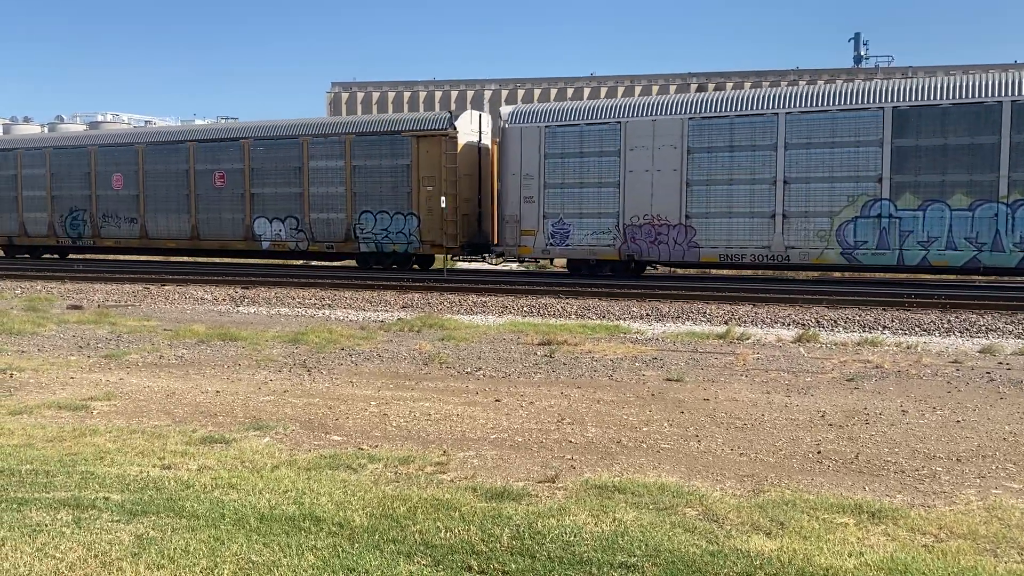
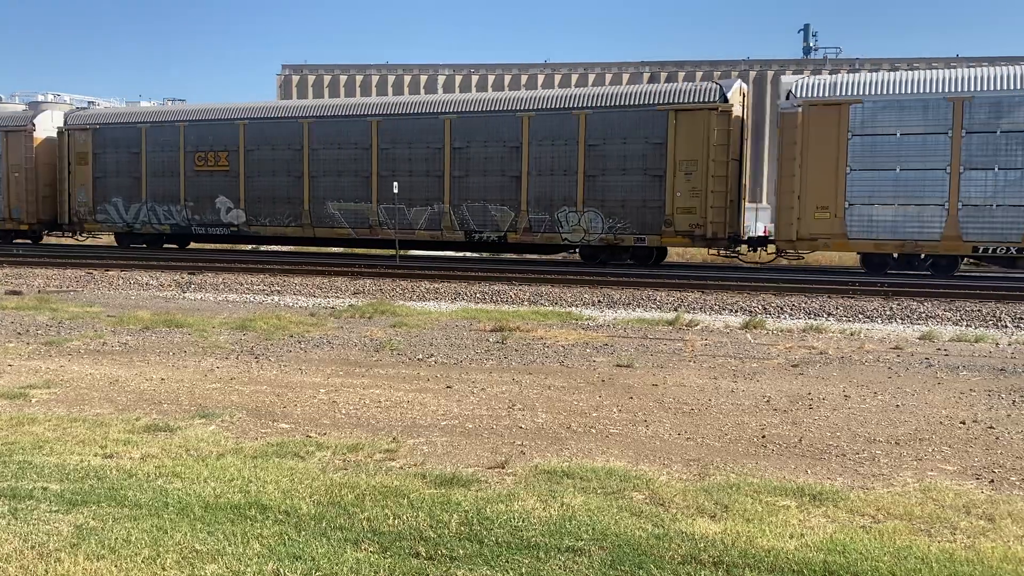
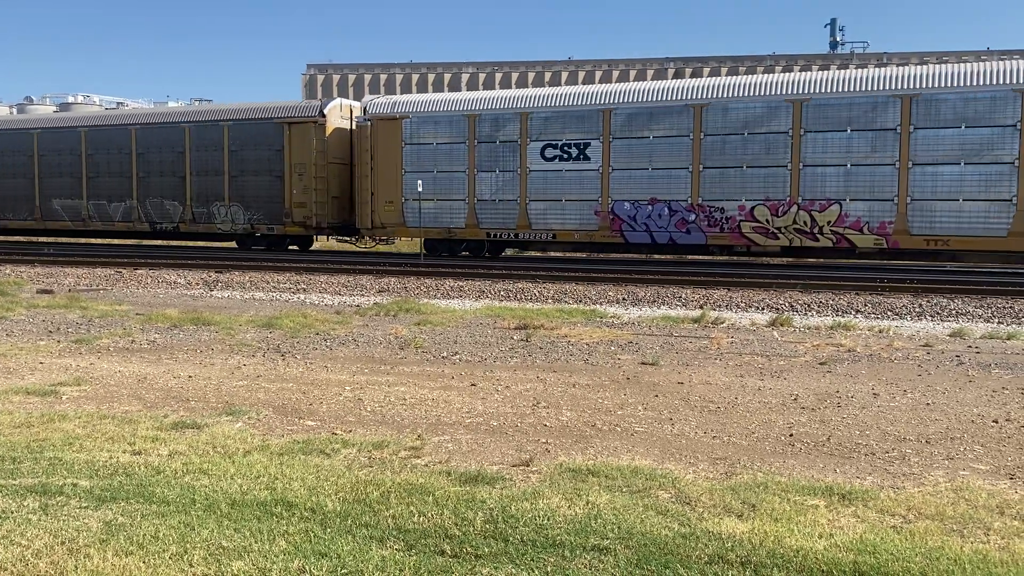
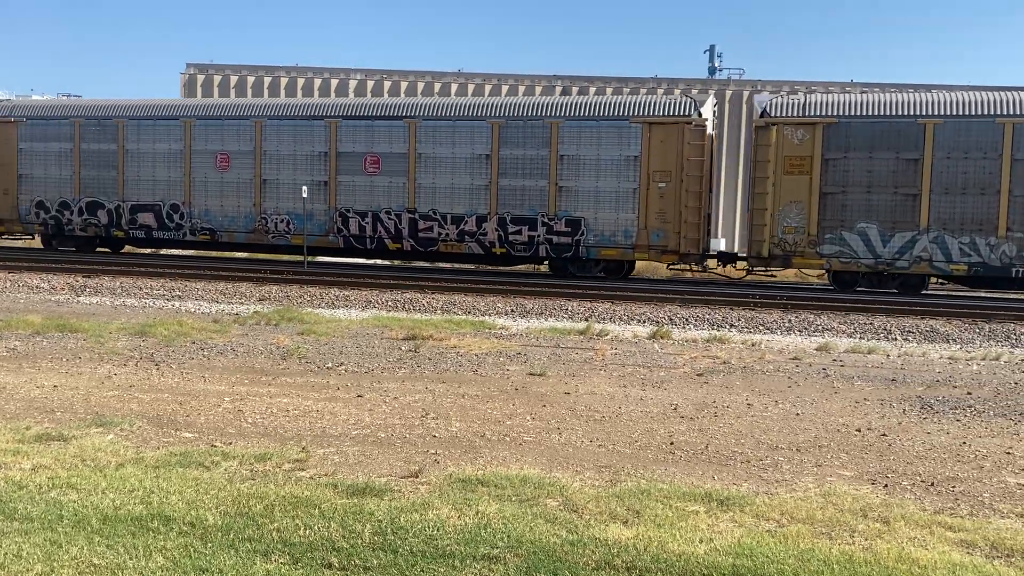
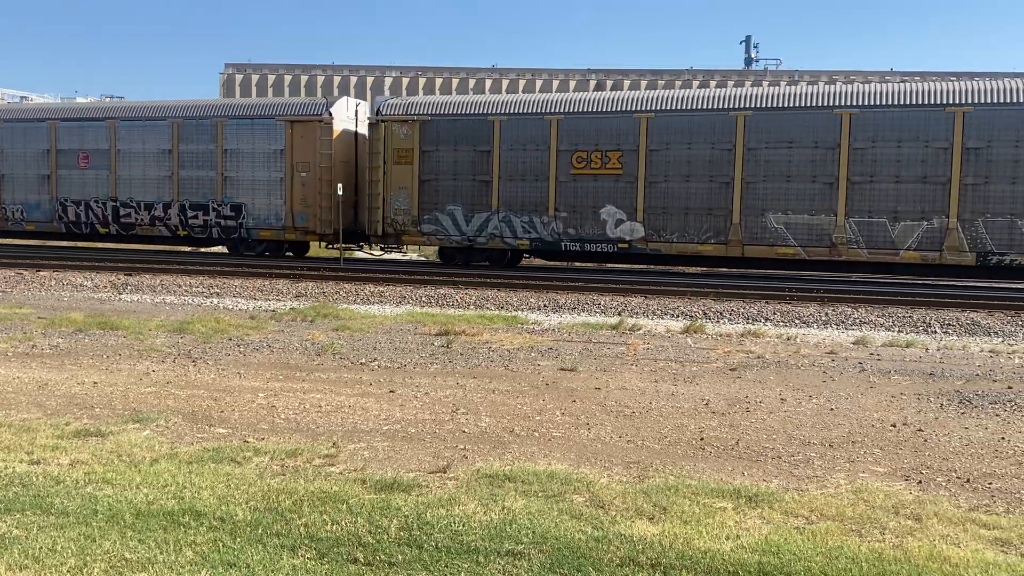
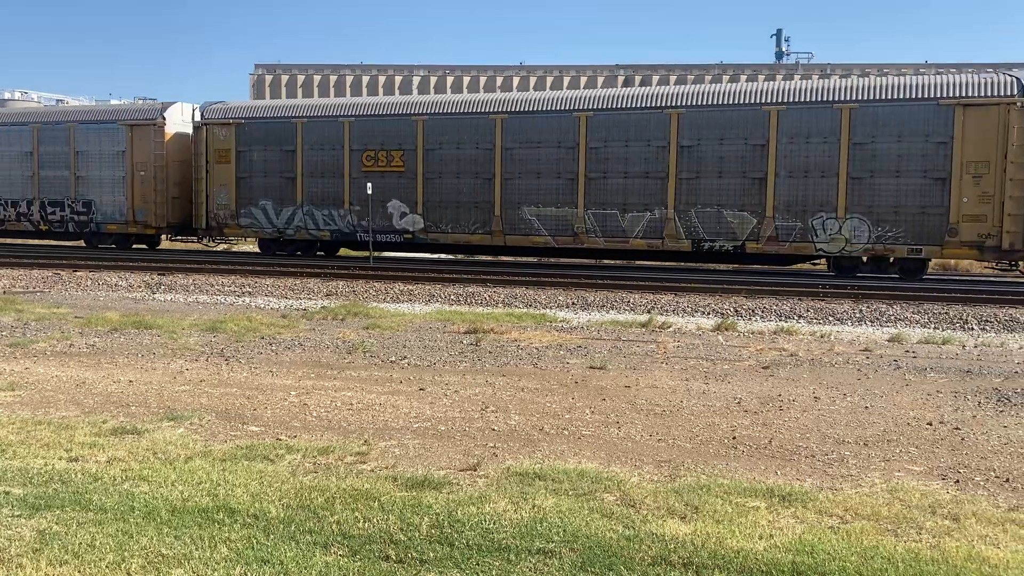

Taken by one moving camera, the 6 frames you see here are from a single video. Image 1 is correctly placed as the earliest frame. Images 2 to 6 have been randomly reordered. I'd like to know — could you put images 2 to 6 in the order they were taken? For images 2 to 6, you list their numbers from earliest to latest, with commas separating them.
3, 2, 6, 5, 4
